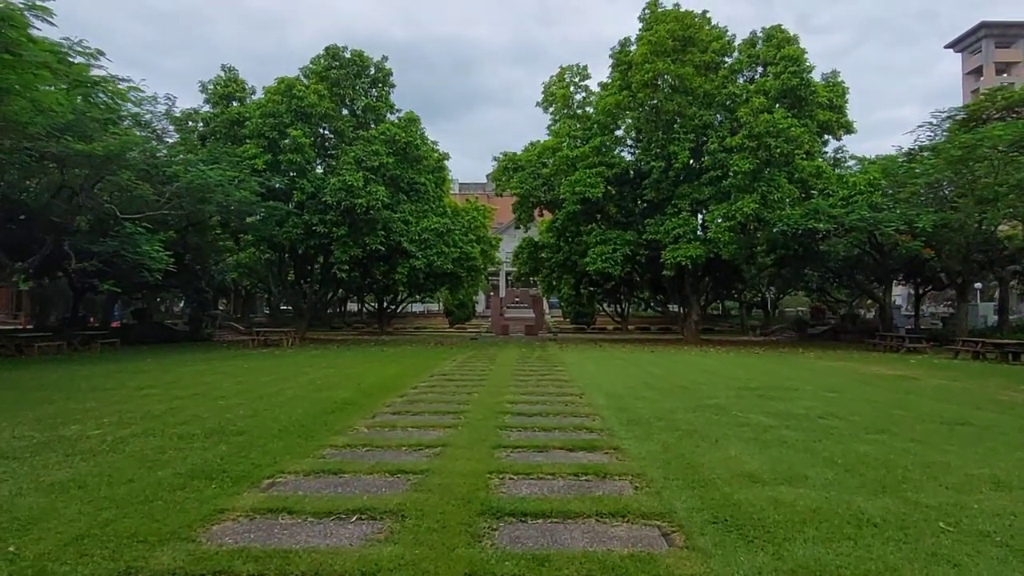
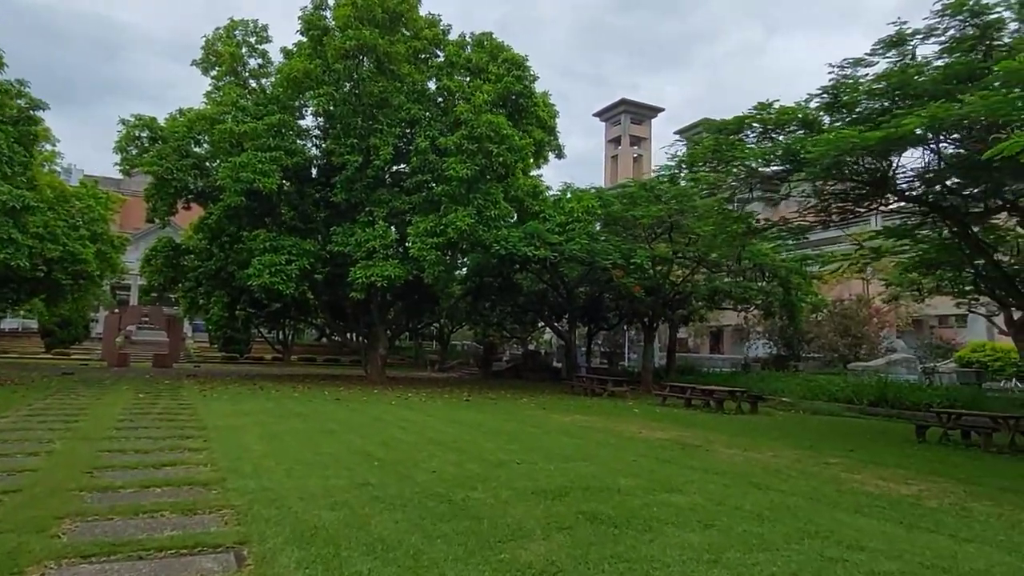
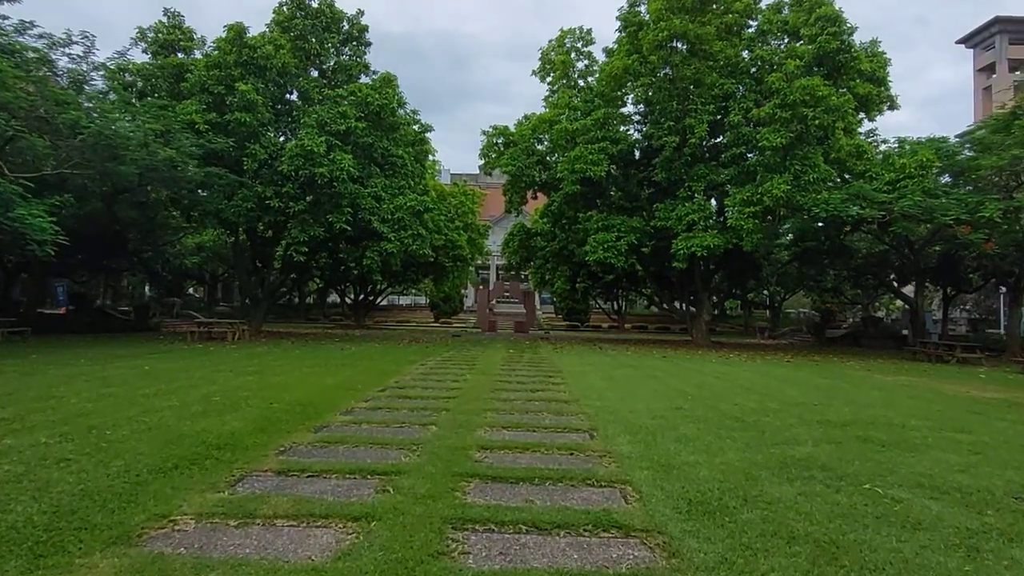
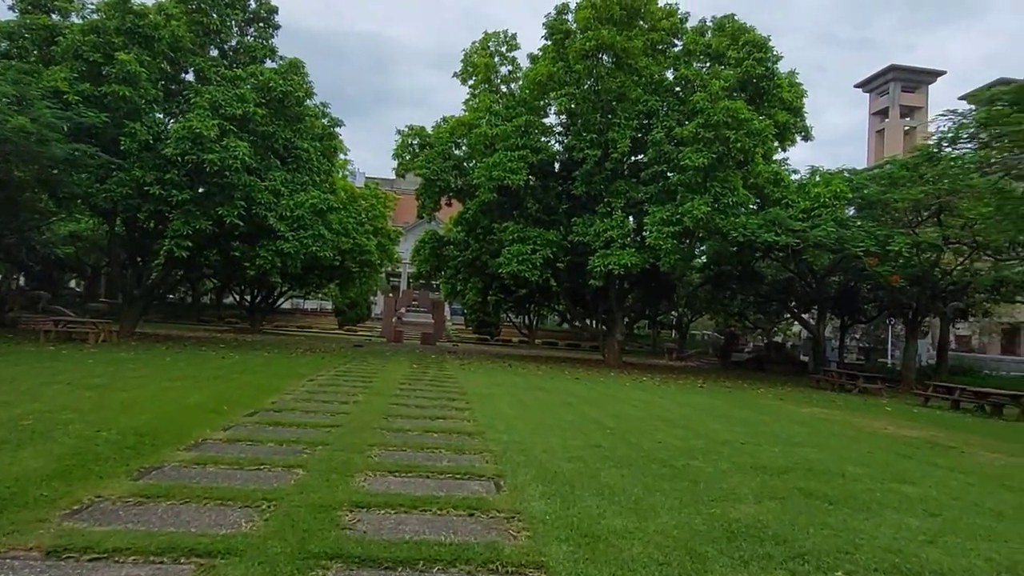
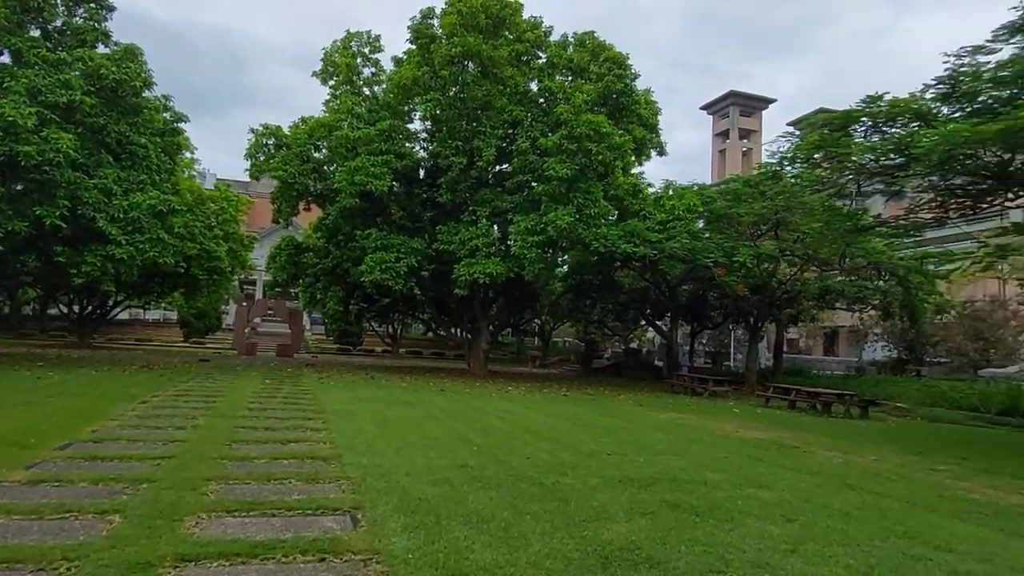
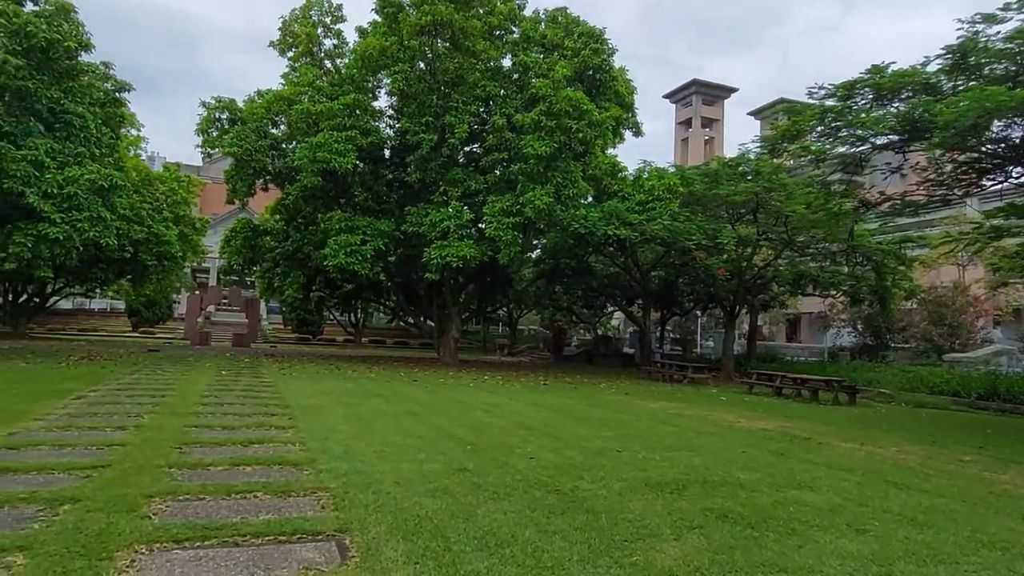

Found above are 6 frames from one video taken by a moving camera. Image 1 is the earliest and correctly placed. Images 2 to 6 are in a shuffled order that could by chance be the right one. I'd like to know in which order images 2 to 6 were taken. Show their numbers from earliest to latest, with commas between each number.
3, 4, 5, 2, 6
